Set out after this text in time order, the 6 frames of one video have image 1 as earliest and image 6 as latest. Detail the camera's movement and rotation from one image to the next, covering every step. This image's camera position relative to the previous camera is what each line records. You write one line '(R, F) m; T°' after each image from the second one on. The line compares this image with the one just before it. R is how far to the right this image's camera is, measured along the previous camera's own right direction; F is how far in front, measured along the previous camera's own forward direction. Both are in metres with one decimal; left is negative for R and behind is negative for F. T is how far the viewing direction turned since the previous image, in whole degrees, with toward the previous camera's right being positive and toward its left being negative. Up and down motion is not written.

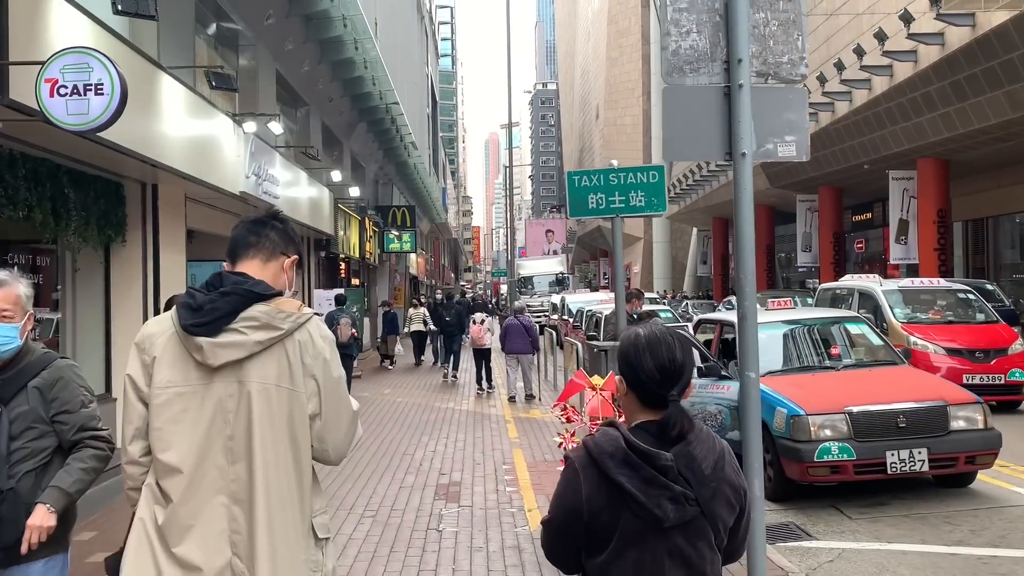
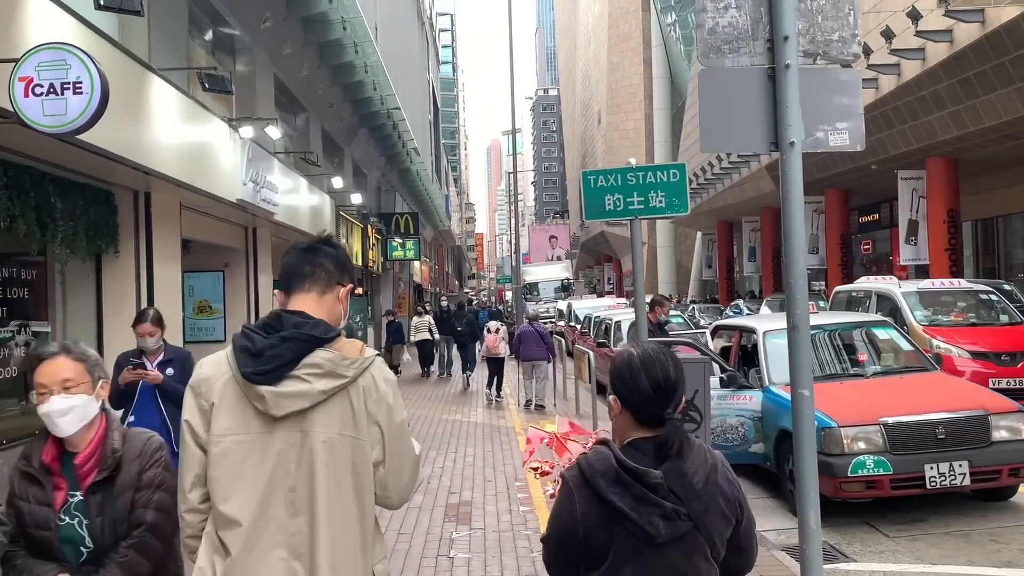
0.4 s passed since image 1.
(-0.1, +0.4) m; 0°
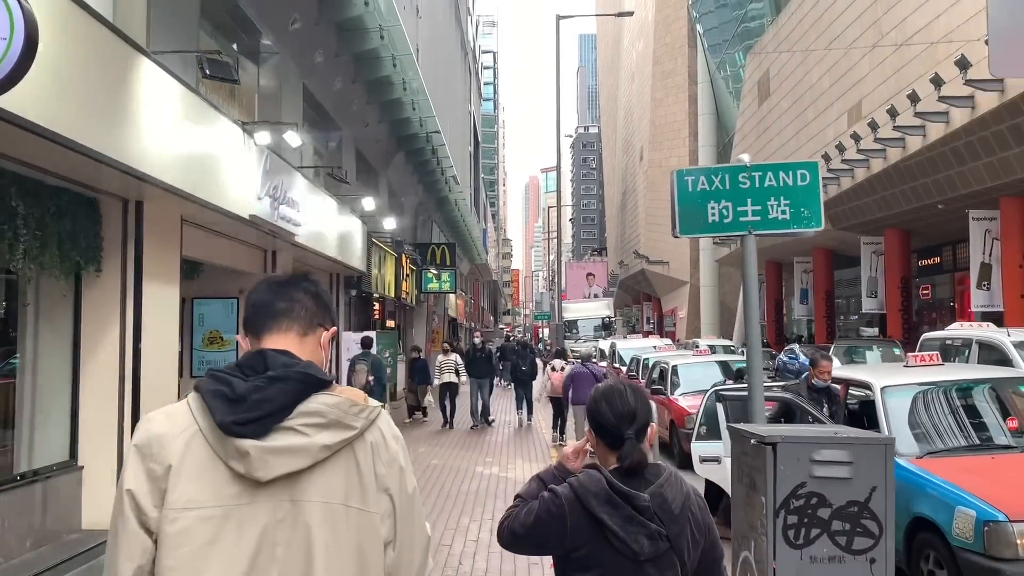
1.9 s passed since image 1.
(-0.1, +1.3) m; -2°
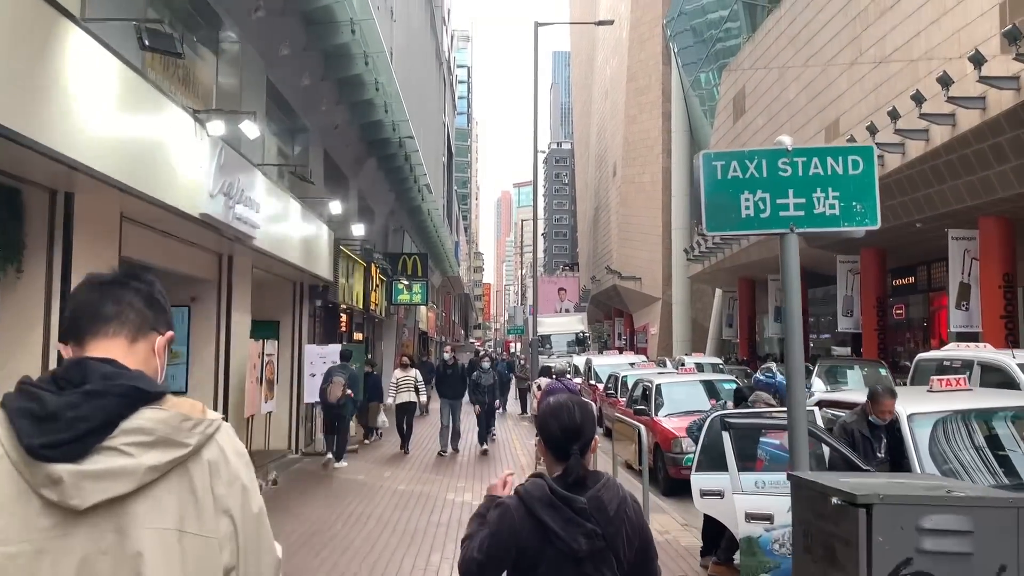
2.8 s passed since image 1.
(-0.1, +0.7) m; +2°
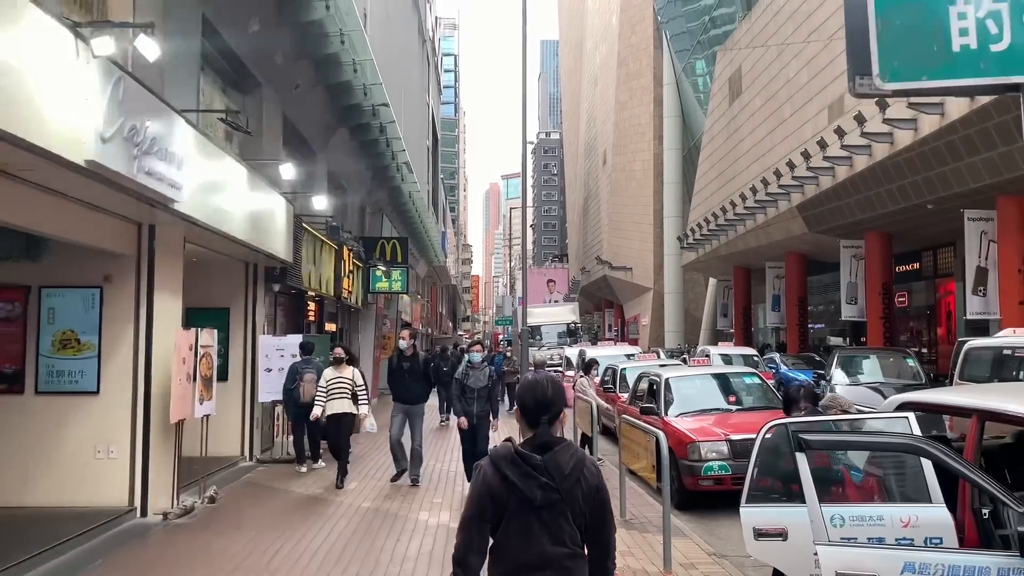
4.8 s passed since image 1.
(0.0, +1.7) m; +1°
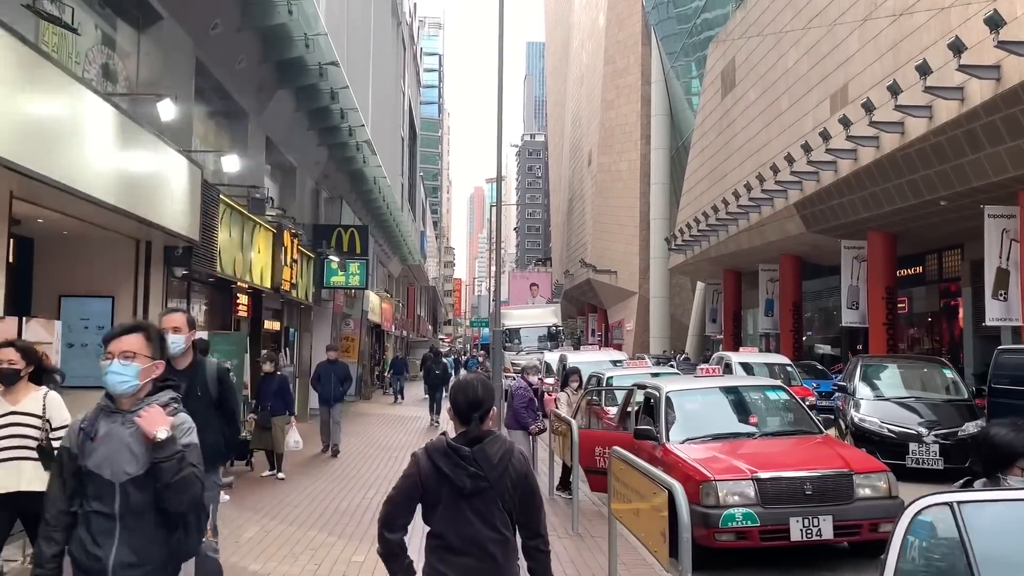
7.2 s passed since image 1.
(+0.2, +2.3) m; +1°
